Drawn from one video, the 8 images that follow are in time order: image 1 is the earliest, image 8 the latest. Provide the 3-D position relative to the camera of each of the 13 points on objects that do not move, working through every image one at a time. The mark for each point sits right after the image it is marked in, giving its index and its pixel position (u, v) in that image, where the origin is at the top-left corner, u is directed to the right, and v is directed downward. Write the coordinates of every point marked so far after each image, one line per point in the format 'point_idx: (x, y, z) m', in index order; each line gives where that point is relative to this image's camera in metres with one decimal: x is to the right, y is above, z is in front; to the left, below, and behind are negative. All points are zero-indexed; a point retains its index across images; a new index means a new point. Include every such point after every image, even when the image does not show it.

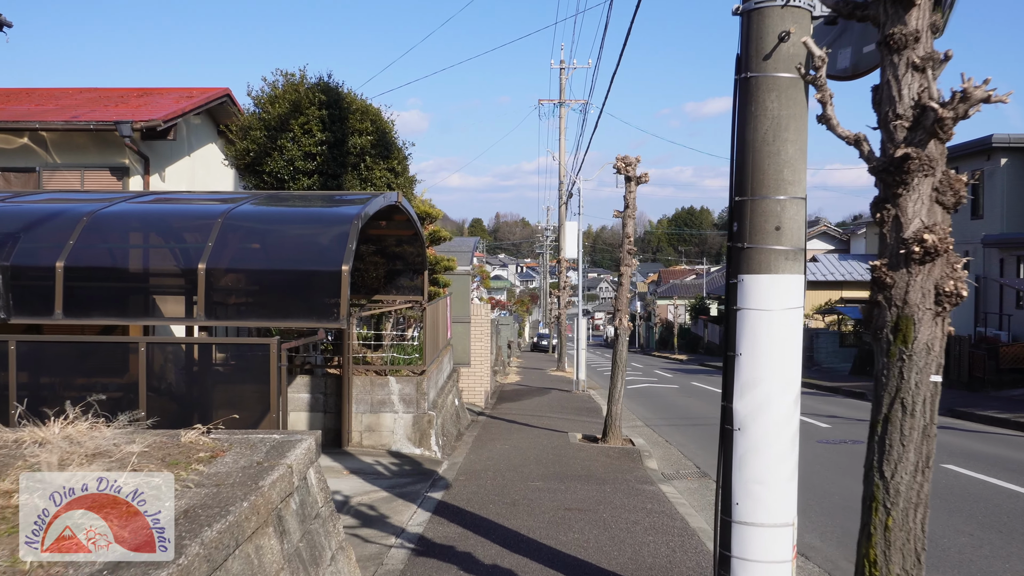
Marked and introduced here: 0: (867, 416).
0: (+6.0, -2.1, +18.0) m
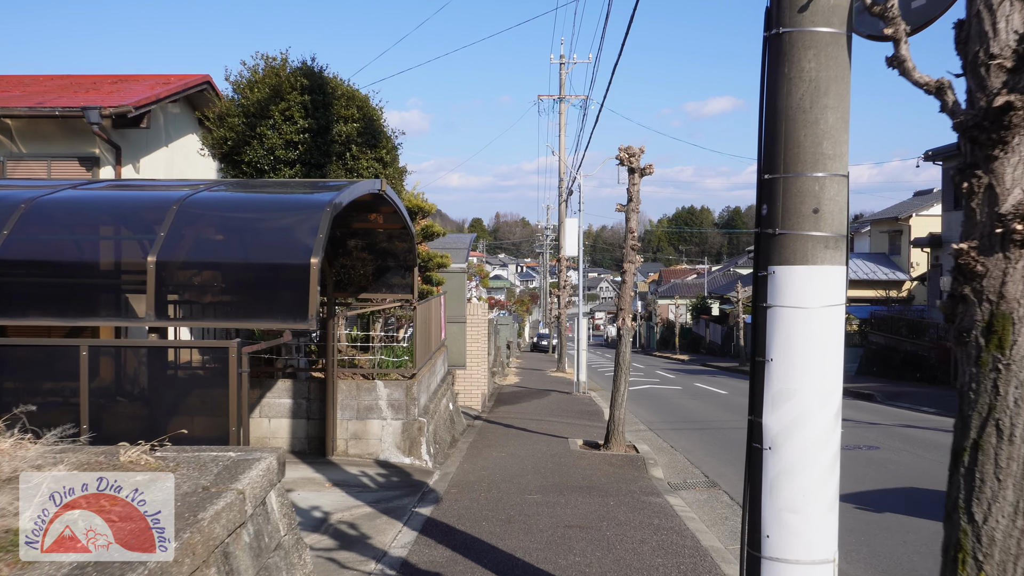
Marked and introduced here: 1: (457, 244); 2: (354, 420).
0: (+6.0, -2.1, +17.4) m
1: (-0.8, +0.7, +15.4) m
2: (-1.4, -1.1, +9.3) m
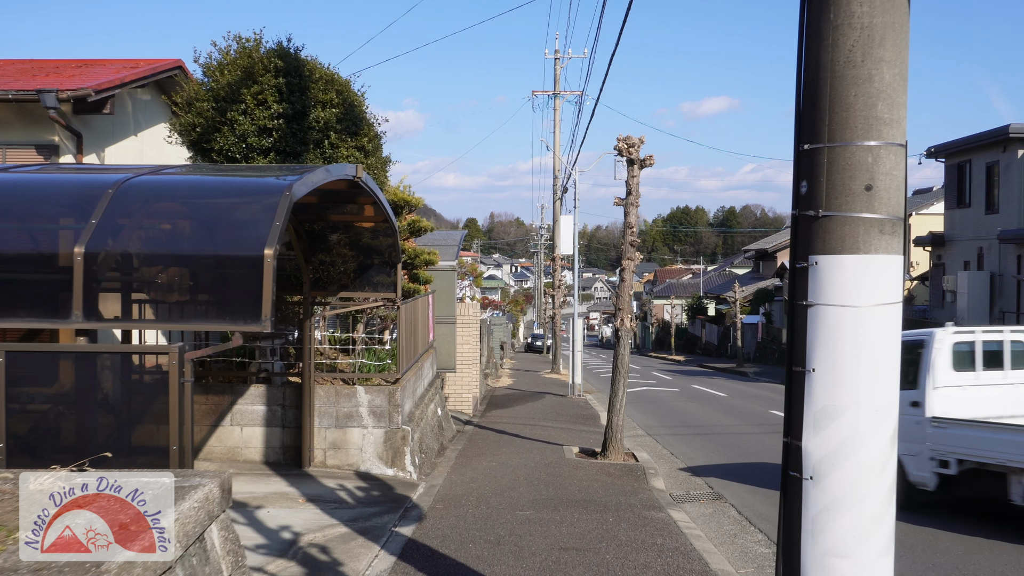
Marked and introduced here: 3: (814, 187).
0: (+5.9, -2.1, +16.8) m
1: (-0.9, +0.7, +14.8) m
2: (-1.4, -1.1, +8.6) m
3: (+0.8, +0.3, +3.0) m
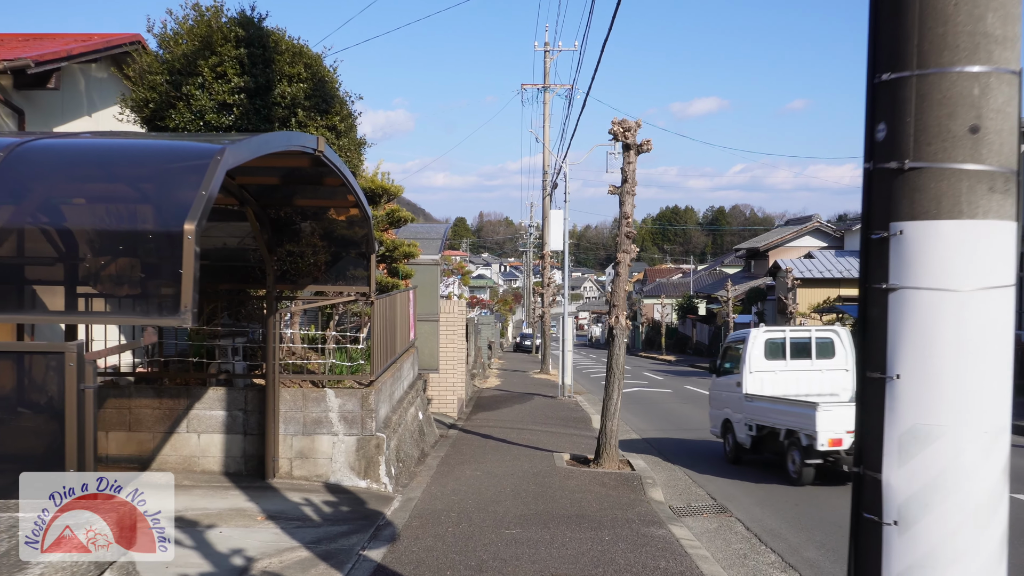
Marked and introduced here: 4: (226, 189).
0: (+5.7, -2.1, +16.0) m
1: (-1.1, +0.7, +14.0) m
2: (-1.5, -1.1, +7.8) m
3: (+0.8, +0.3, +2.2) m
4: (-1.8, +0.6, +6.7) m
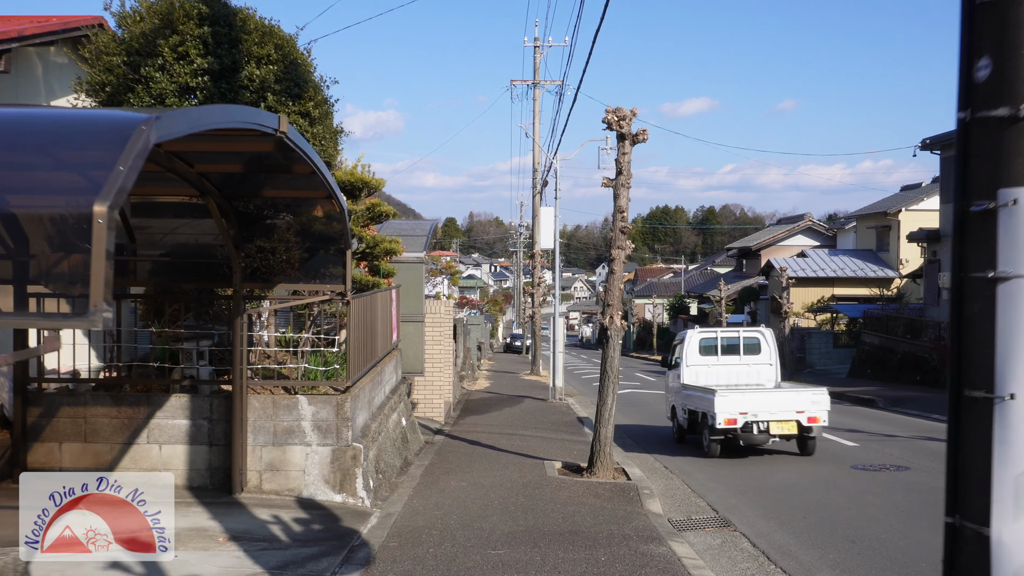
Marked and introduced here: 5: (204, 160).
0: (+5.5, -2.0, +15.5) m
1: (-1.2, +0.7, +13.4) m
2: (-1.6, -1.1, +7.2) m
3: (+0.8, +0.3, +1.7) m
4: (-1.9, +0.6, +6.1) m
5: (-1.7, +0.7, +6.0) m
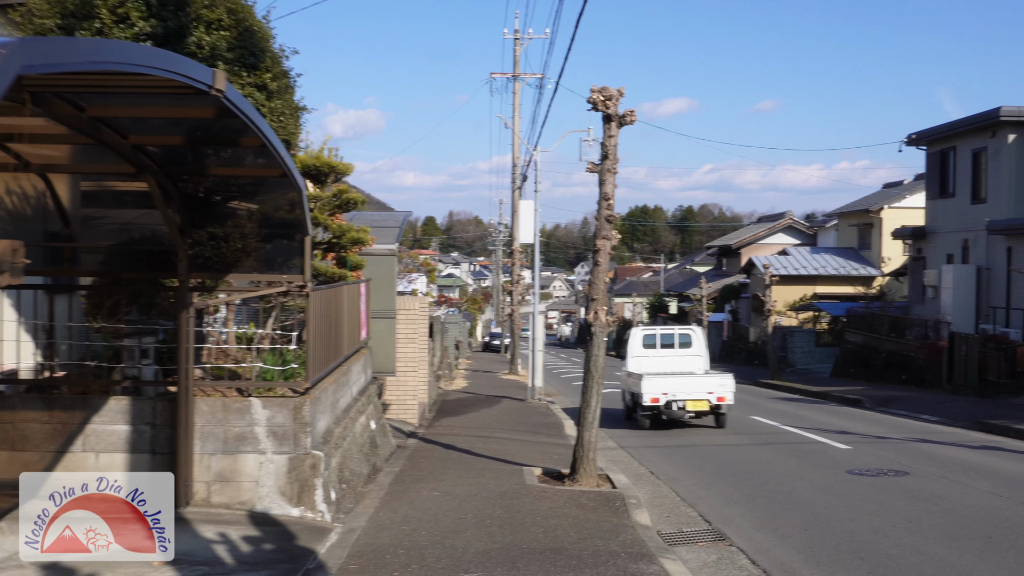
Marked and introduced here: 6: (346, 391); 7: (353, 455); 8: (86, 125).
0: (+5.2, -2.0, +14.9) m
1: (-1.5, +0.8, +12.7) m
2: (-1.8, -1.0, +6.5) m
3: (+0.7, +0.4, +1.0) m
4: (-2.0, +0.7, +5.4) m
5: (-1.8, +0.8, +5.3) m
6: (-1.3, -0.8, +8.6) m
7: (-1.2, -1.3, +8.1) m
8: (-2.0, +0.7, +5.0) m
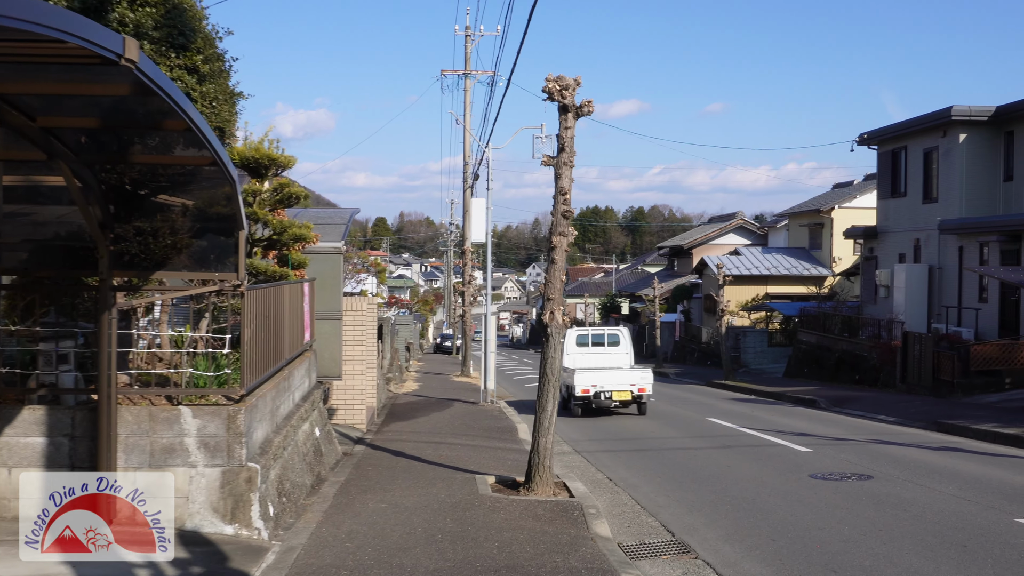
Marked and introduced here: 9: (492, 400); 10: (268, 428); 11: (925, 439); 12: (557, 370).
0: (+4.5, -2.0, +14.7) m
1: (-2.0, +0.8, +12.2) m
2: (-2.0, -1.0, +6.0) m
3: (+0.7, +0.4, +0.6) m
4: (-2.2, +0.7, +4.9) m
5: (-2.1, +0.8, +4.8) m
6: (-1.7, -0.8, +8.1) m
7: (-1.5, -1.3, +7.6) m
8: (-2.2, +0.7, +4.4) m
9: (-0.4, -2.1, +19.7) m
10: (-1.6, -0.9, +6.9) m
11: (+5.4, -2.0, +13.9) m
12: (+0.4, -0.7, +8.5) m
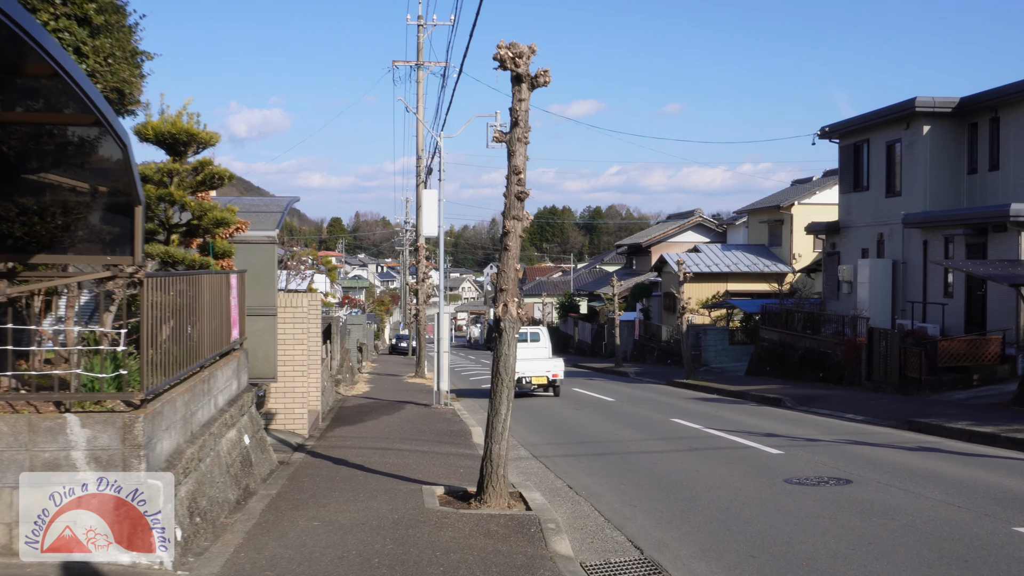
0: (+3.9, -1.9, +14.0) m
1: (-2.5, +0.9, +11.2) m
2: (-2.3, -0.9, +5.1) m
3: (+0.6, +0.5, -0.2) m
4: (-2.4, +0.8, +3.9) m
5: (-2.3, +0.8, +3.9) m
6: (-2.0, -0.8, +7.2) m
7: (-1.9, -1.2, +6.7) m
8: (-2.4, +0.8, +3.5) m
9: (-1.1, -2.0, +18.8) m
10: (-1.9, -0.8, +6.0) m
11: (+4.8, -1.9, +13.3) m
12: (0.0, -0.6, +7.7) m
